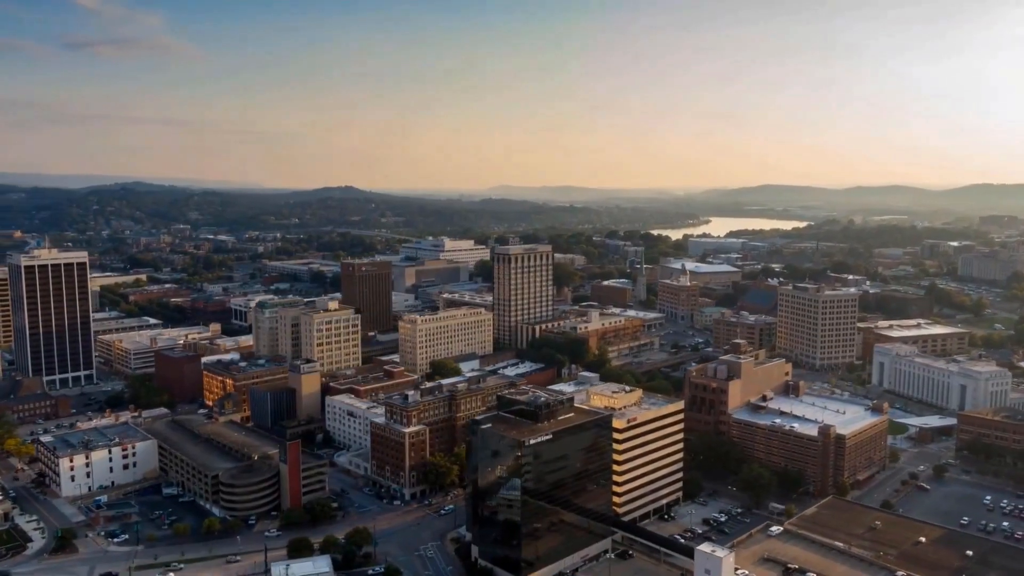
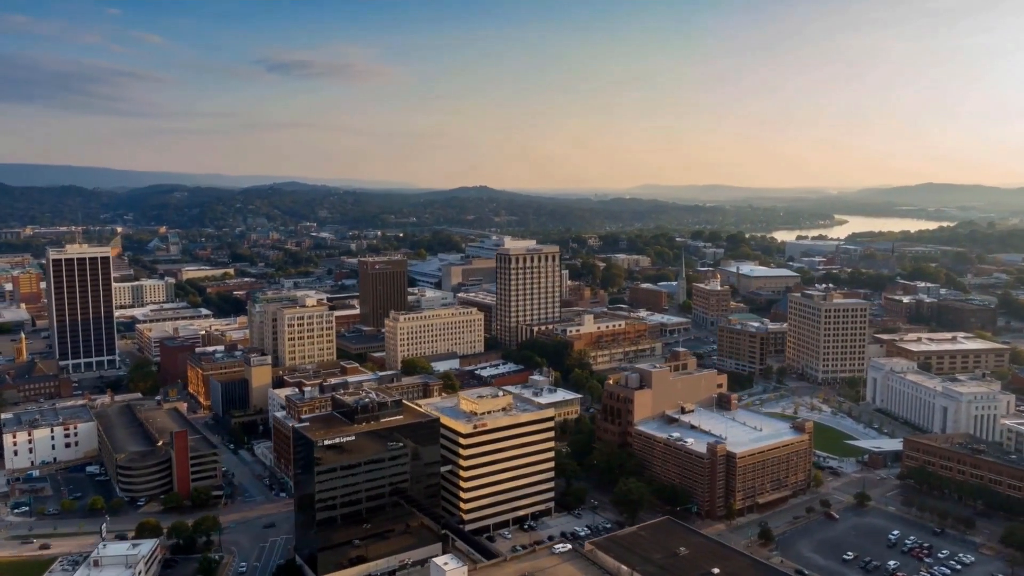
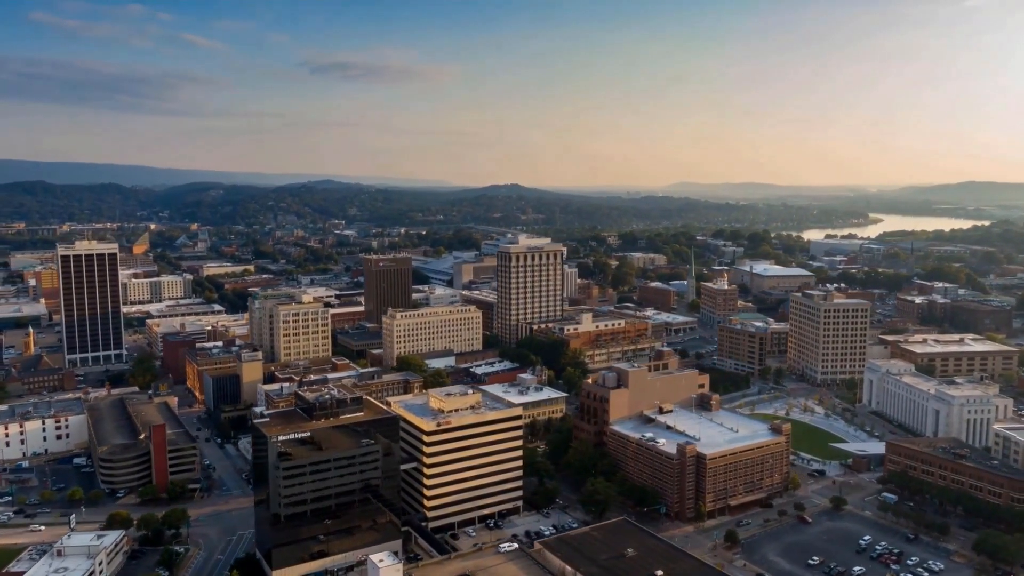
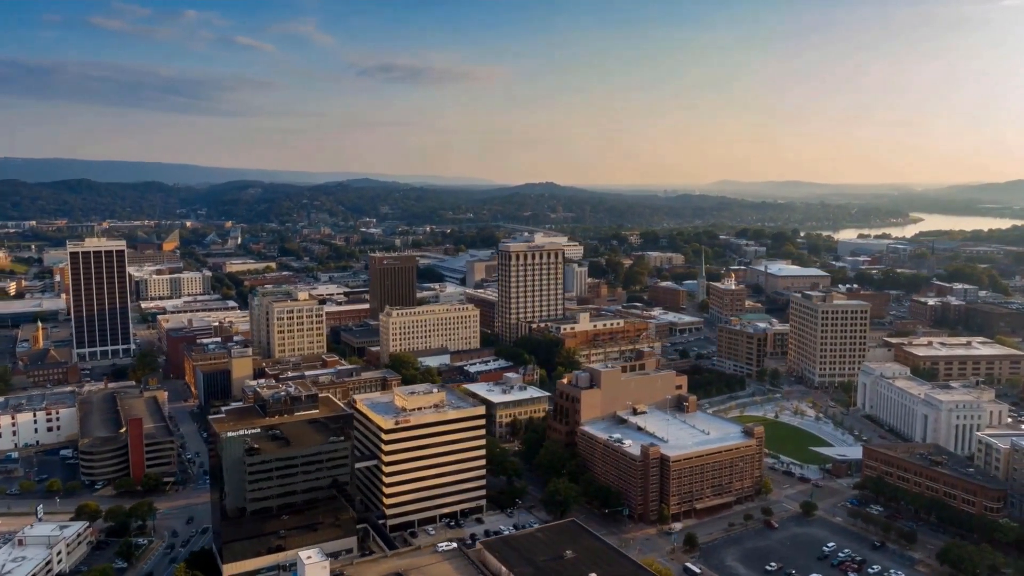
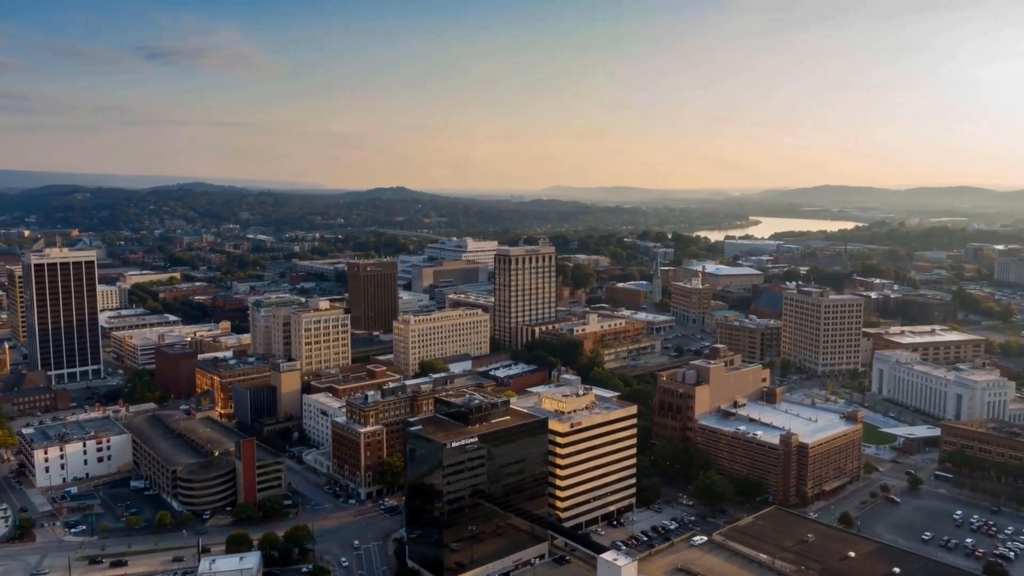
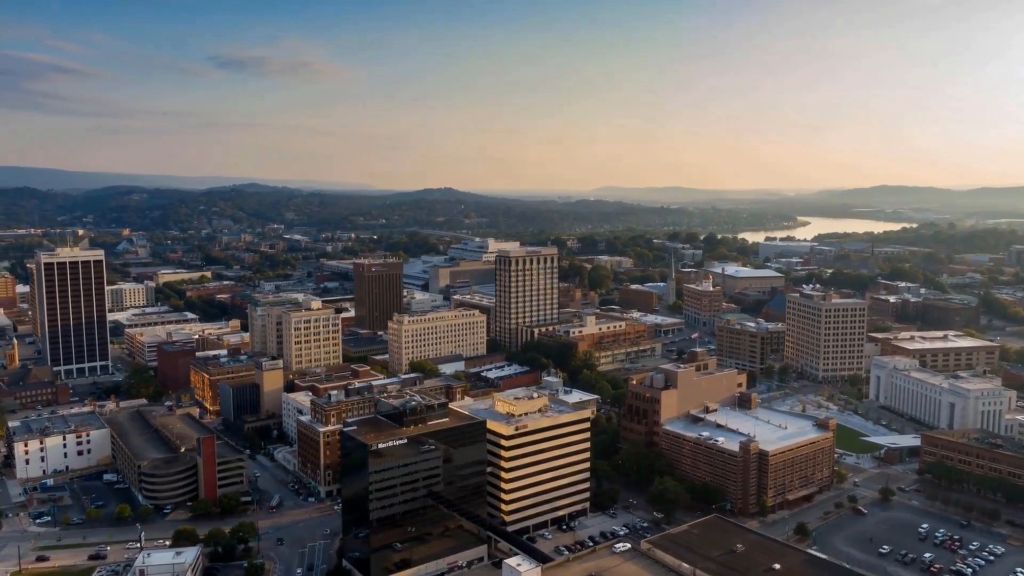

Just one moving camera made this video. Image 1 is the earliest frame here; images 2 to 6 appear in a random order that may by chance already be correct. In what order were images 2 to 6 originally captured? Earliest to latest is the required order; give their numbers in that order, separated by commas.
5, 6, 2, 3, 4
